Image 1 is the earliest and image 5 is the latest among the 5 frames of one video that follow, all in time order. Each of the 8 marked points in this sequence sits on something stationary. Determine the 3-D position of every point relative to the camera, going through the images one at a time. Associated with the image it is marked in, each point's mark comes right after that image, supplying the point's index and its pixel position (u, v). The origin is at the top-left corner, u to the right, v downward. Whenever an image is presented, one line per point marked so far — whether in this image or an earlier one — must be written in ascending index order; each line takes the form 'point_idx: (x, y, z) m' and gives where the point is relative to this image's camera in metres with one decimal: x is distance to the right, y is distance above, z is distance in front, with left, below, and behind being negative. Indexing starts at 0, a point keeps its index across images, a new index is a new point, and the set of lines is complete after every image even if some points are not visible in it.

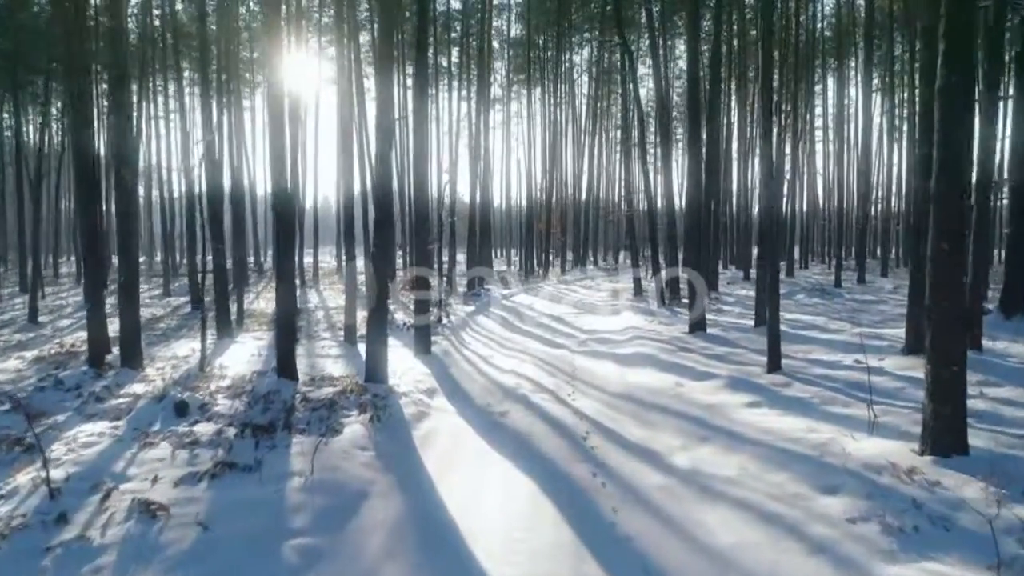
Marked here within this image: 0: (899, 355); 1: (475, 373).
0: (+3.3, -0.6, +10.9) m
1: (-0.3, -0.8, +11.8) m
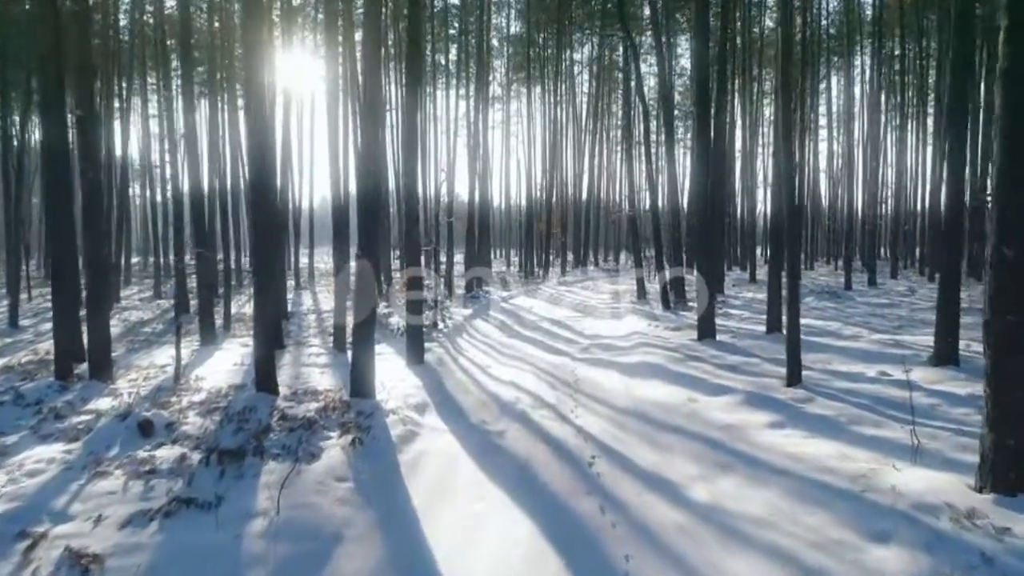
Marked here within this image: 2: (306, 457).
0: (+3.3, -0.6, +10.1) m
1: (-0.4, -0.8, +11.0) m
2: (-1.1, -0.9, +6.8) m
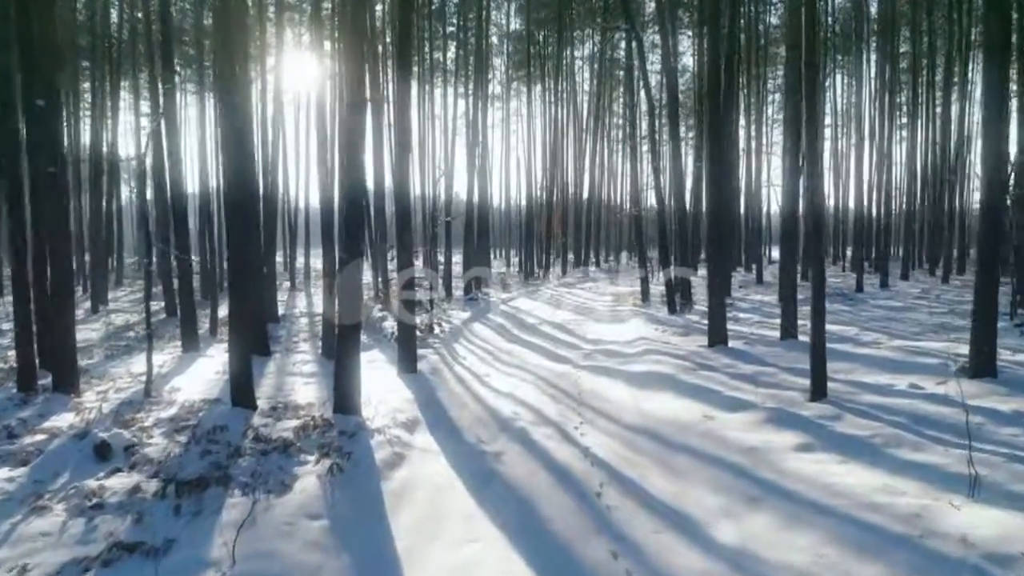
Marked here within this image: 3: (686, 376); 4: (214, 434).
0: (+3.3, -0.7, +9.3) m
1: (-0.4, -0.9, +10.2) m
2: (-1.1, -0.9, +6.0) m
3: (+1.5, -0.8, +10.9) m
4: (-1.8, -0.9, +7.5) m
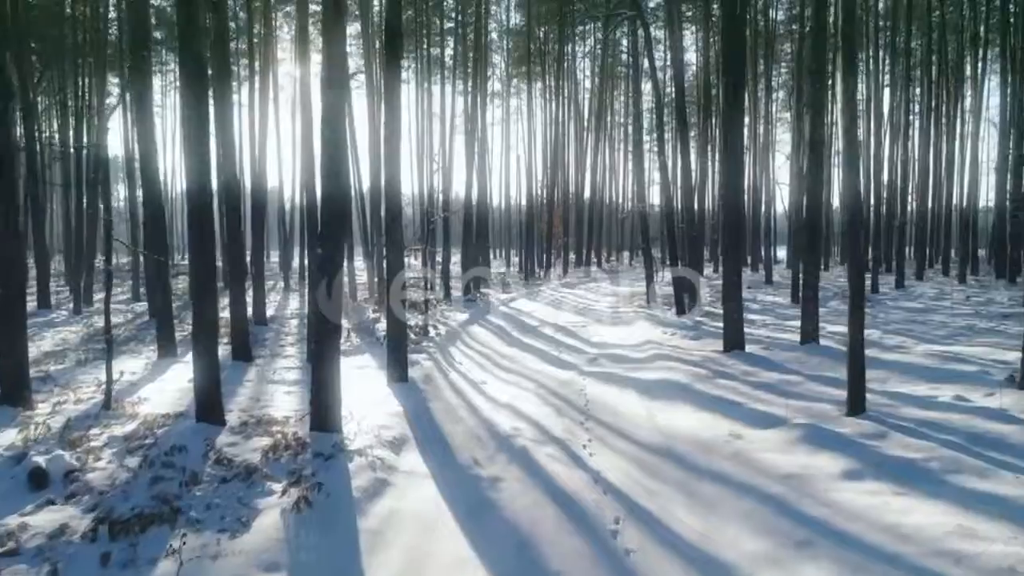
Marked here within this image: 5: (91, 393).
0: (+3.3, -0.7, +8.3) m
1: (-0.4, -0.9, +9.3) m
2: (-1.1, -1.0, +5.1) m
3: (+1.5, -0.8, +9.9) m
4: (-1.8, -0.9, +6.6) m
5: (-3.3, -0.8, +9.9) m
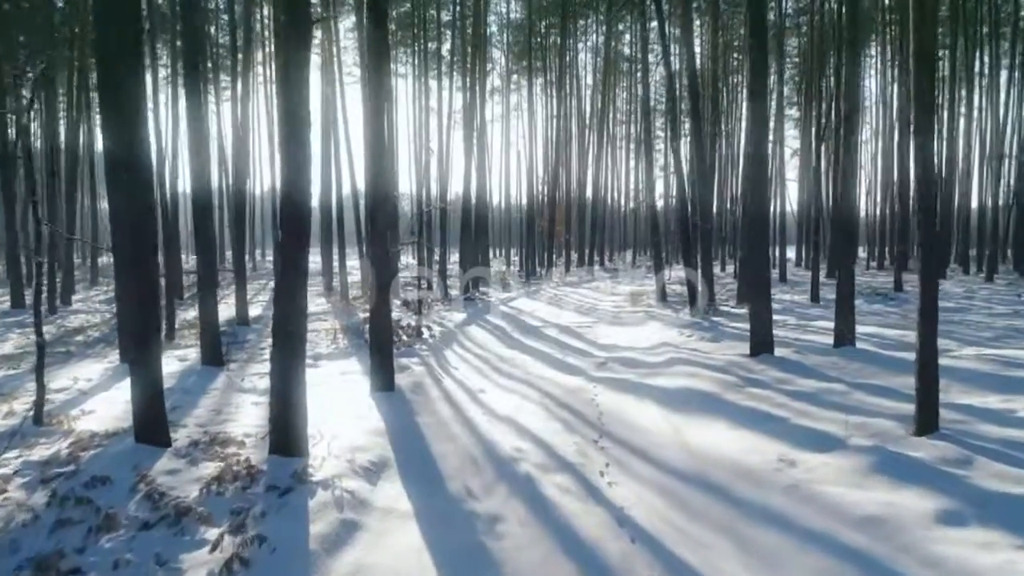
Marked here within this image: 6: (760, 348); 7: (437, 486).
0: (+3.3, -0.6, +7.0) m
1: (-0.4, -0.8, +8.0) m
2: (-1.1, -0.9, +3.8) m
3: (+1.5, -0.7, +8.6) m
4: (-1.8, -0.8, +5.3) m
5: (-3.3, -0.8, +8.6) m
6: (+2.1, -0.5, +10.8) m
7: (-0.4, -0.9, +5.9) m
